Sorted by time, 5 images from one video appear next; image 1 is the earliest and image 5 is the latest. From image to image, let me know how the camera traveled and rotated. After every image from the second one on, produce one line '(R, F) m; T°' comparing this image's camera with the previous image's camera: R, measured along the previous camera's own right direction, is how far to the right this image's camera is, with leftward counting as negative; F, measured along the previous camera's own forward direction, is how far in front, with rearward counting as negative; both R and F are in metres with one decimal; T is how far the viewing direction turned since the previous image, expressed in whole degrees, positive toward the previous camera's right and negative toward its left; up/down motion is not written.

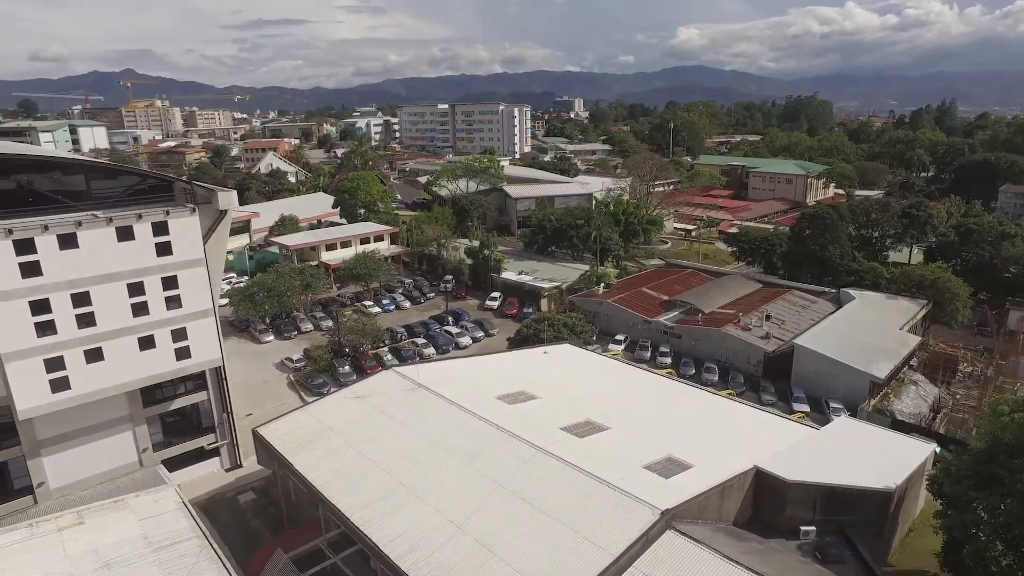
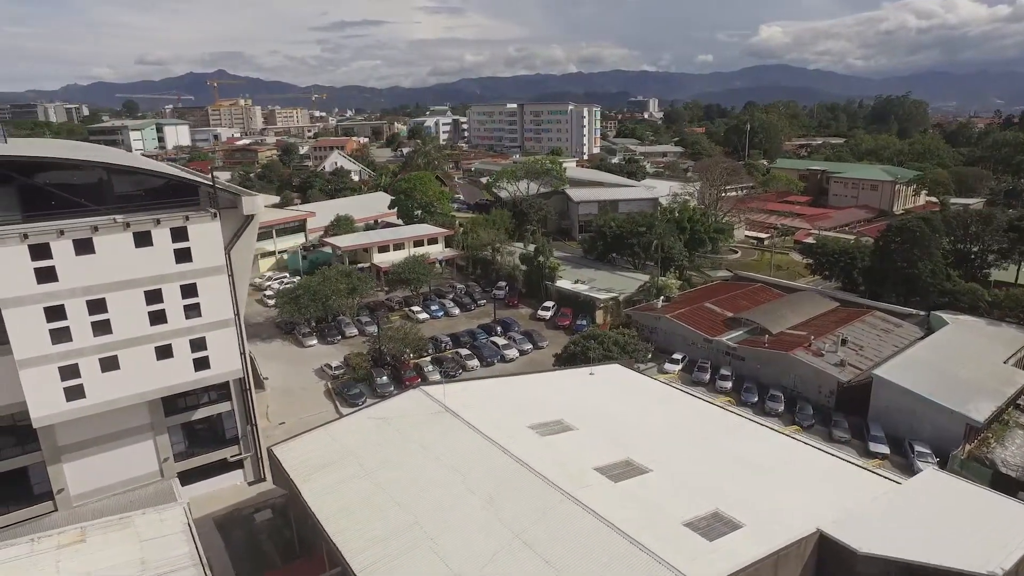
(+0.7, +1.6) m; -6°
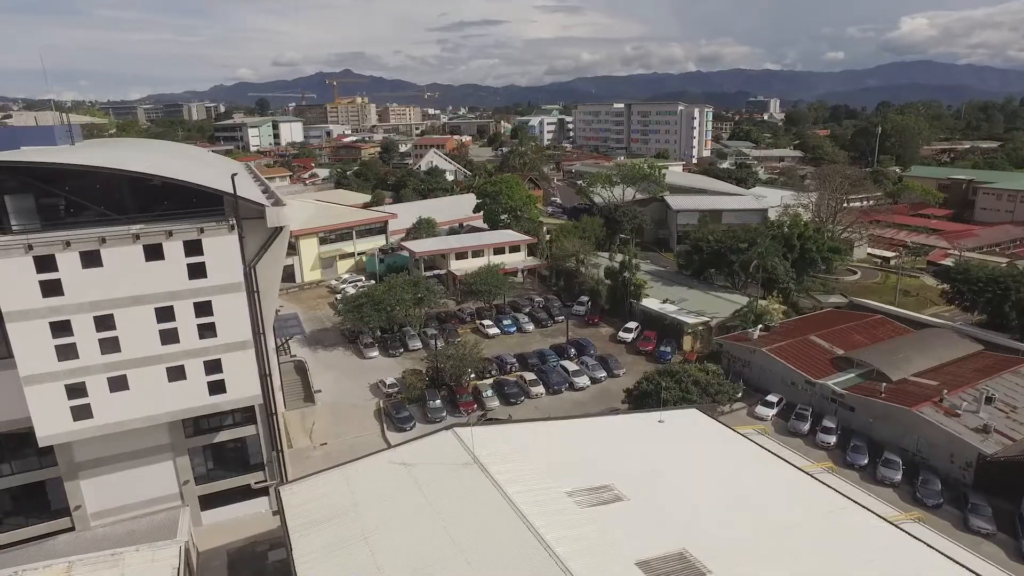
(+1.2, +2.6) m; -9°
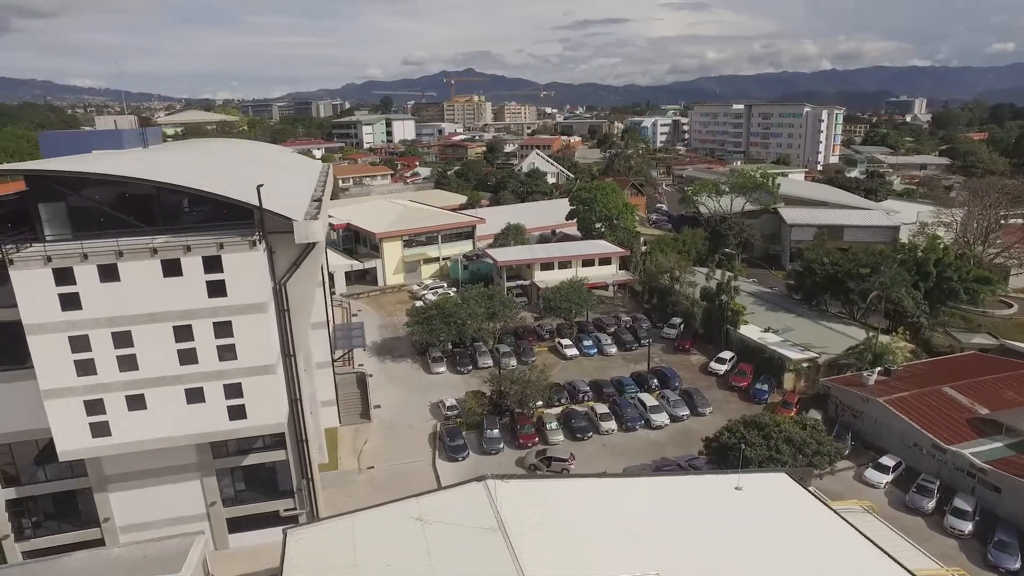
(+1.2, +2.2) m; -9°
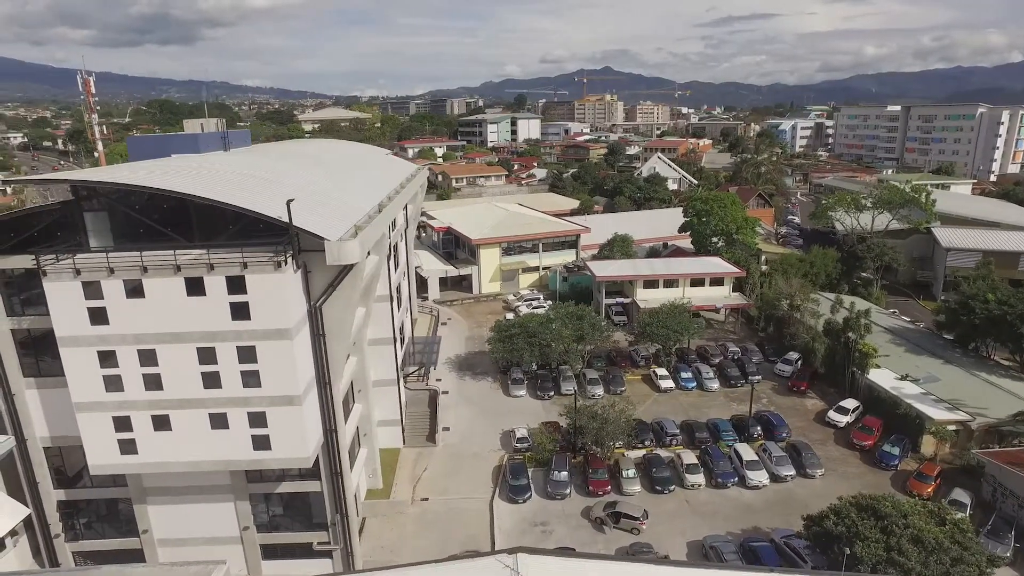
(+1.3, +2.2) m; -11°
